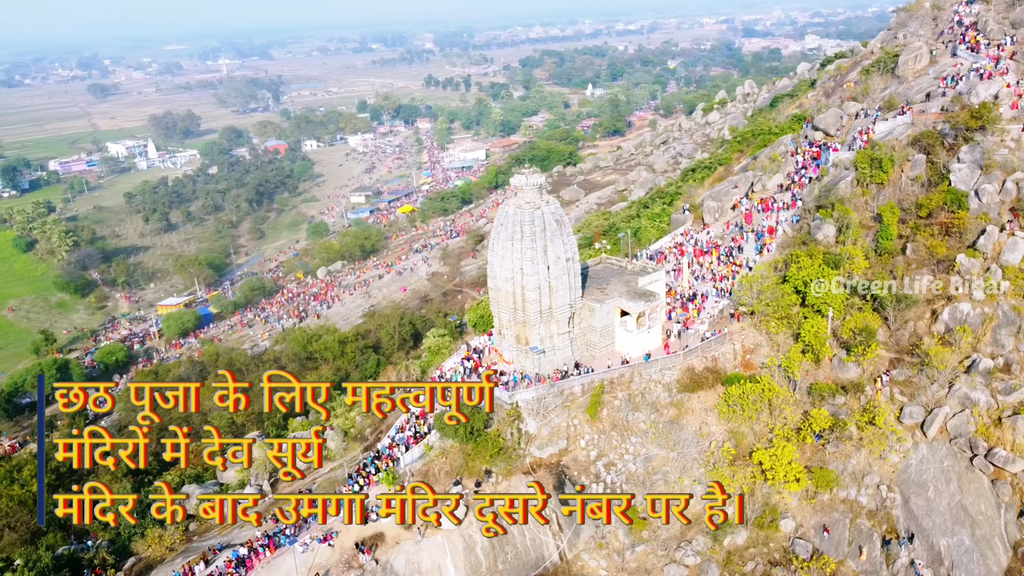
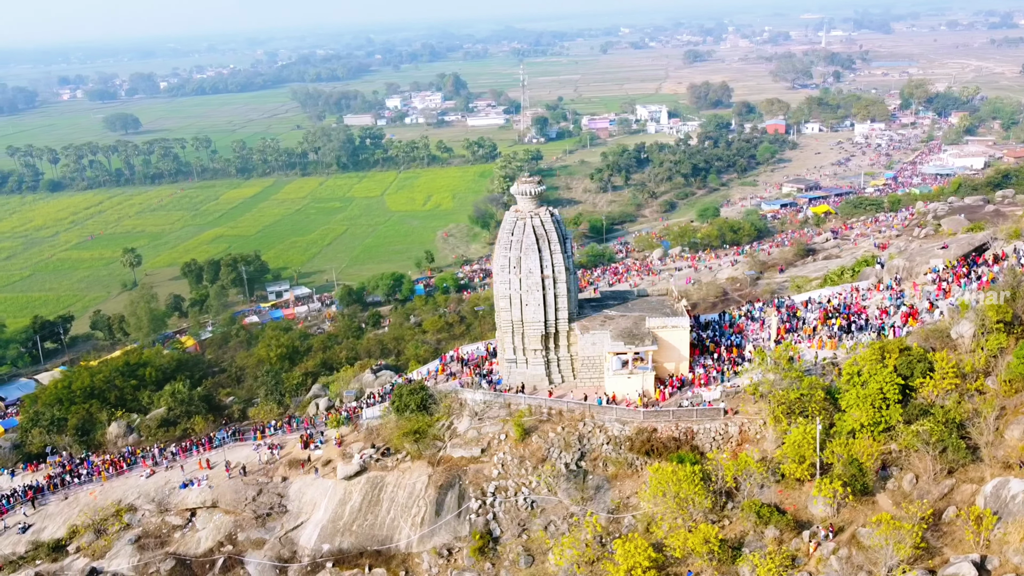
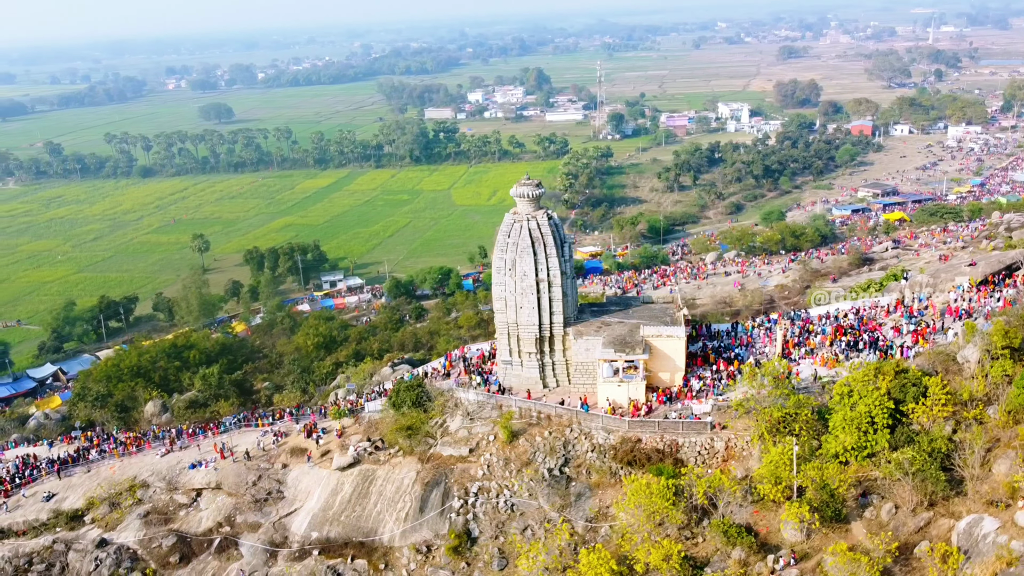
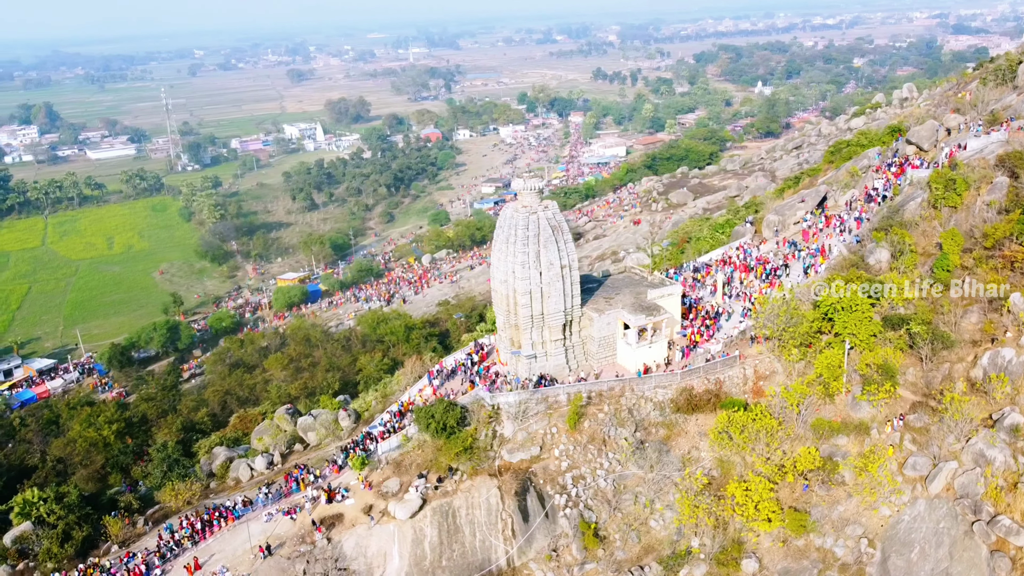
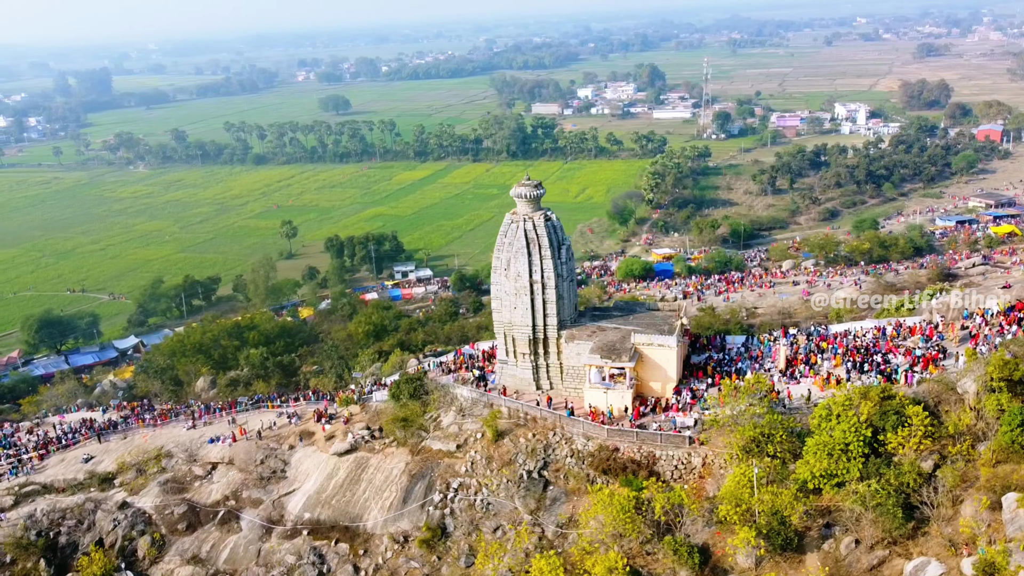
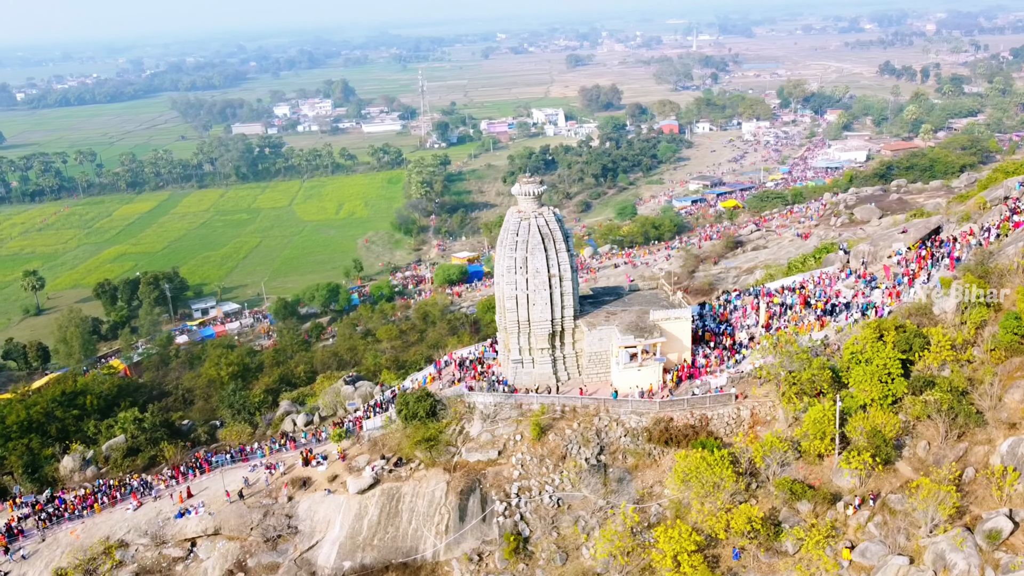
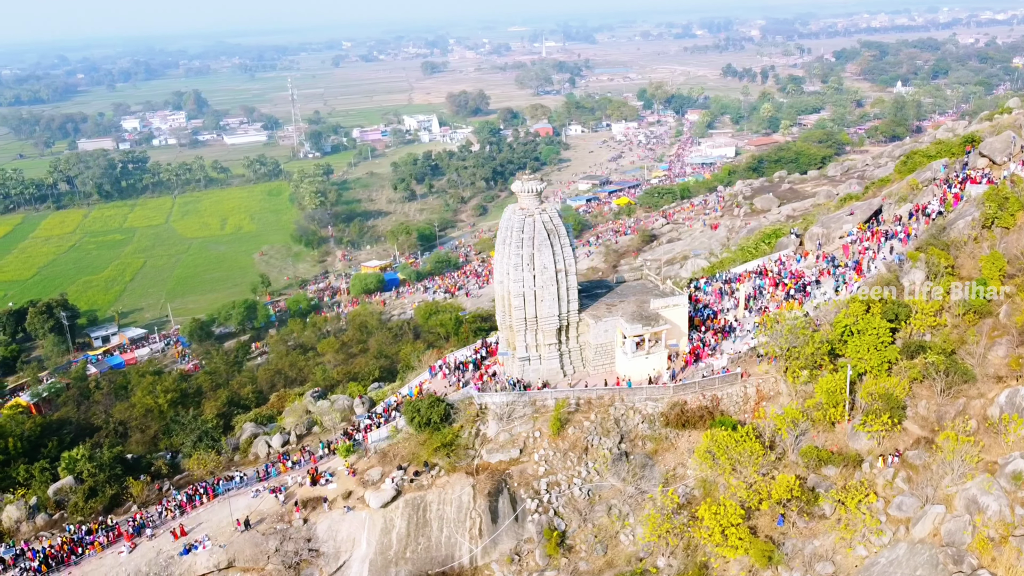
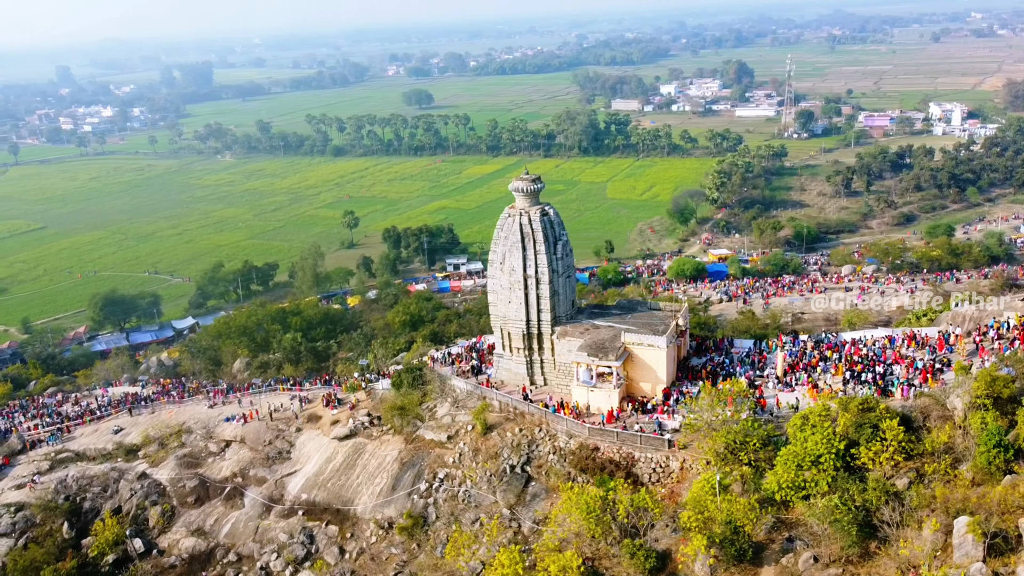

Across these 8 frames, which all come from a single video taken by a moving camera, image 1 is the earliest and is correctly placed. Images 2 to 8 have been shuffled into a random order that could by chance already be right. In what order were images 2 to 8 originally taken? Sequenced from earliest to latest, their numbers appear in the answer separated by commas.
4, 7, 6, 2, 3, 5, 8
